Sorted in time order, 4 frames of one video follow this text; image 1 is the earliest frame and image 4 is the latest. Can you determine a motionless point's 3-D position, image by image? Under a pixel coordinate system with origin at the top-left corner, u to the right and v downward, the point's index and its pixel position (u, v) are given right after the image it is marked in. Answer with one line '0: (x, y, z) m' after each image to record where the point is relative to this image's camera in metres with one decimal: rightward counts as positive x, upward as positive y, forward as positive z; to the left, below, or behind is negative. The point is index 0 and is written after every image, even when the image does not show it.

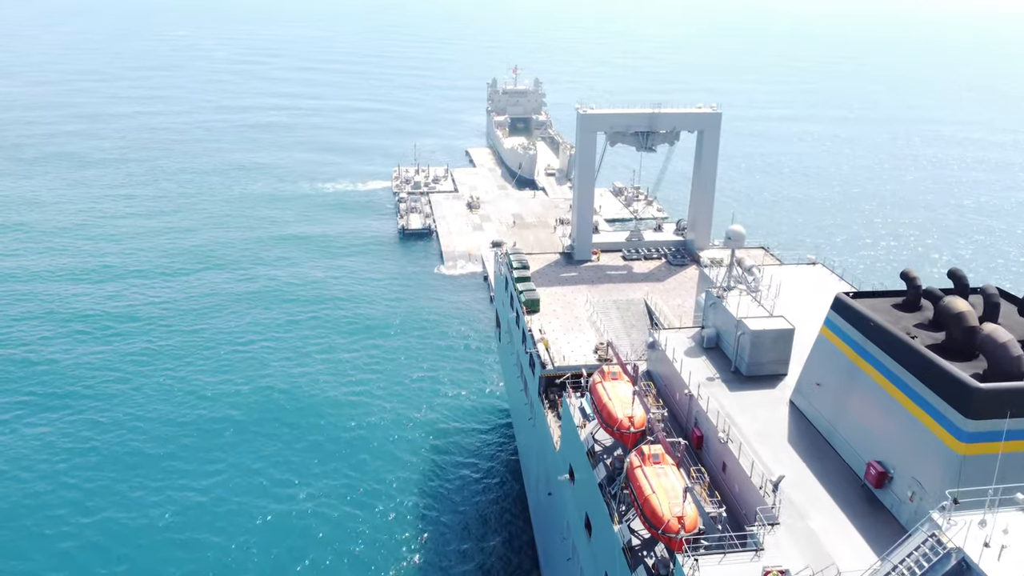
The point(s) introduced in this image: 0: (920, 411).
0: (+10.6, -3.2, +19.3) m
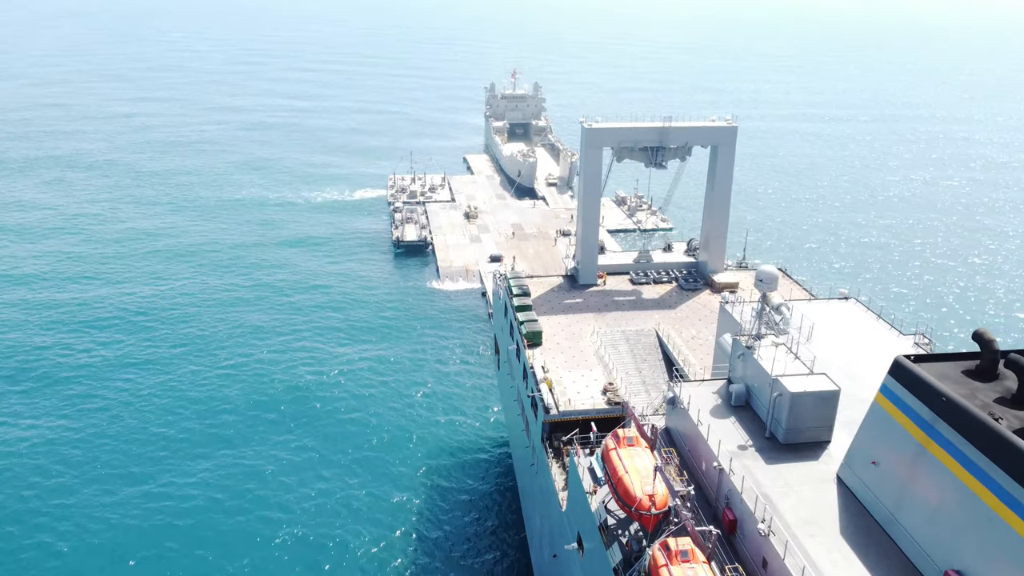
0: (+10.7, -4.8, +15.8) m
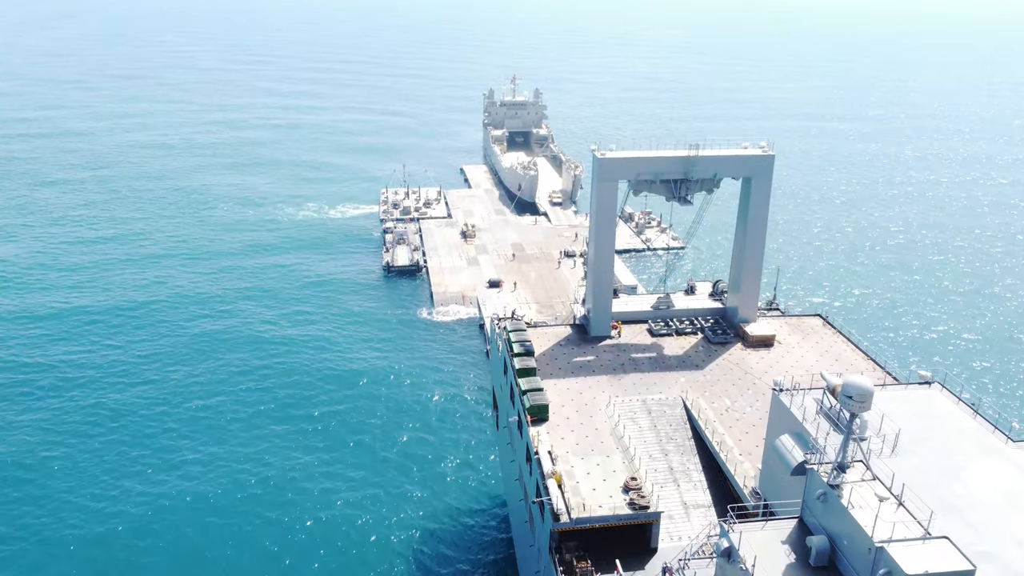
0: (+10.7, -7.7, +9.5) m
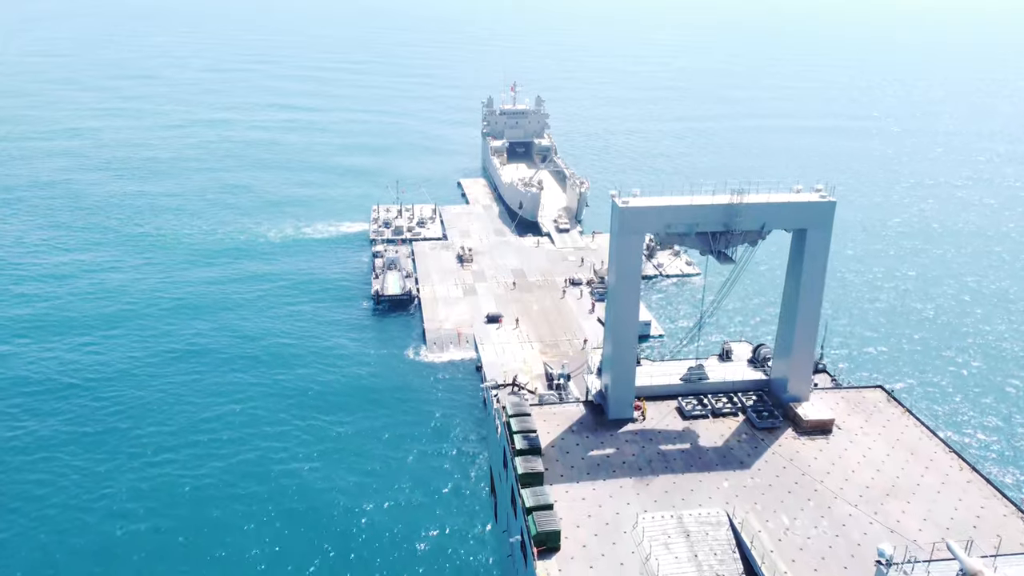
0: (+10.7, -11.0, +2.4) m
